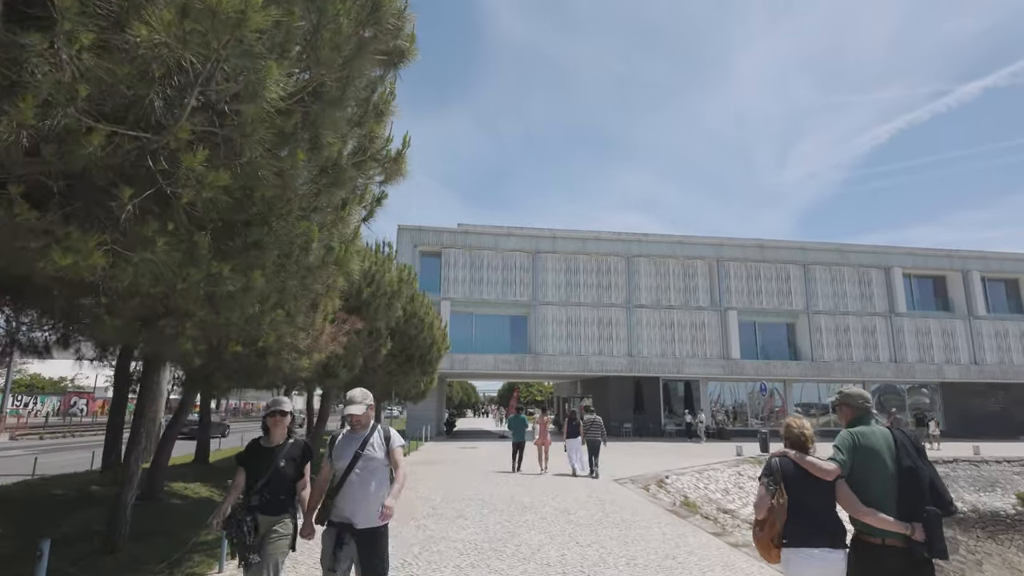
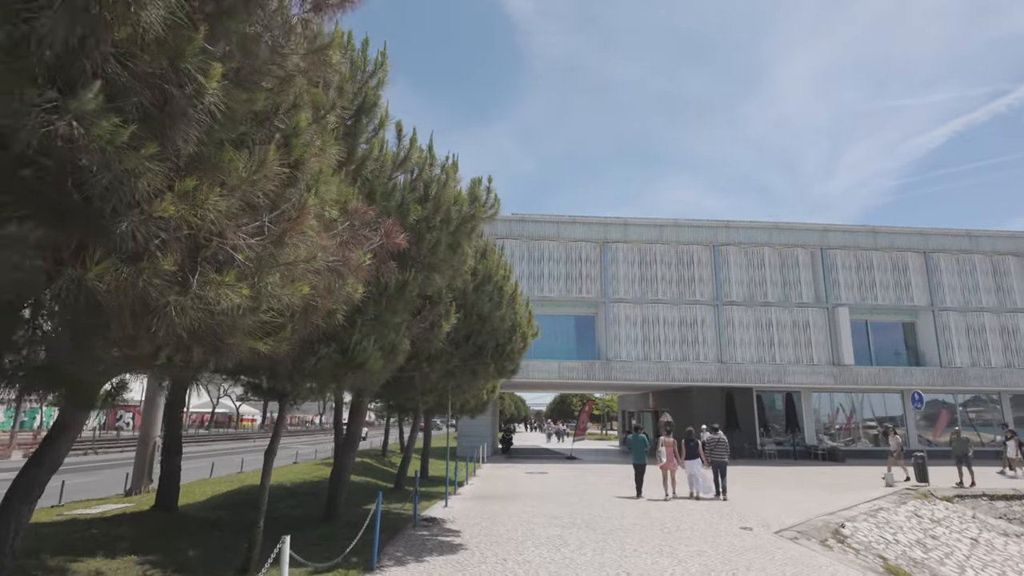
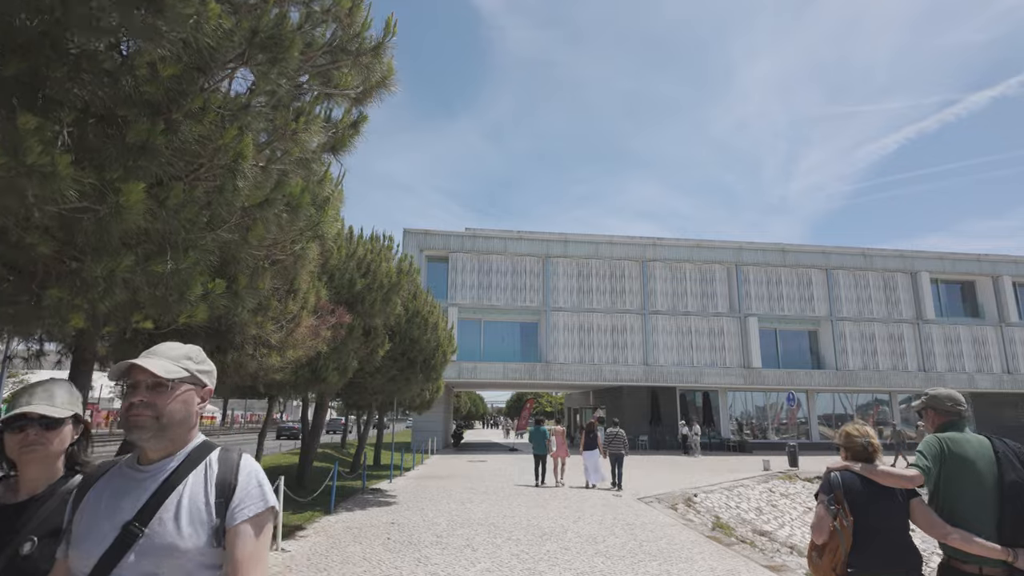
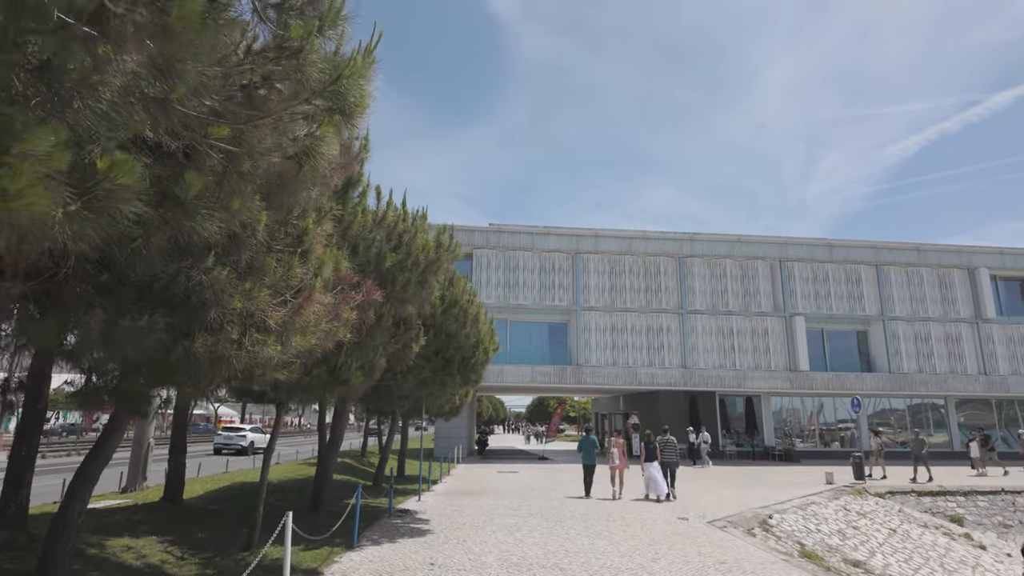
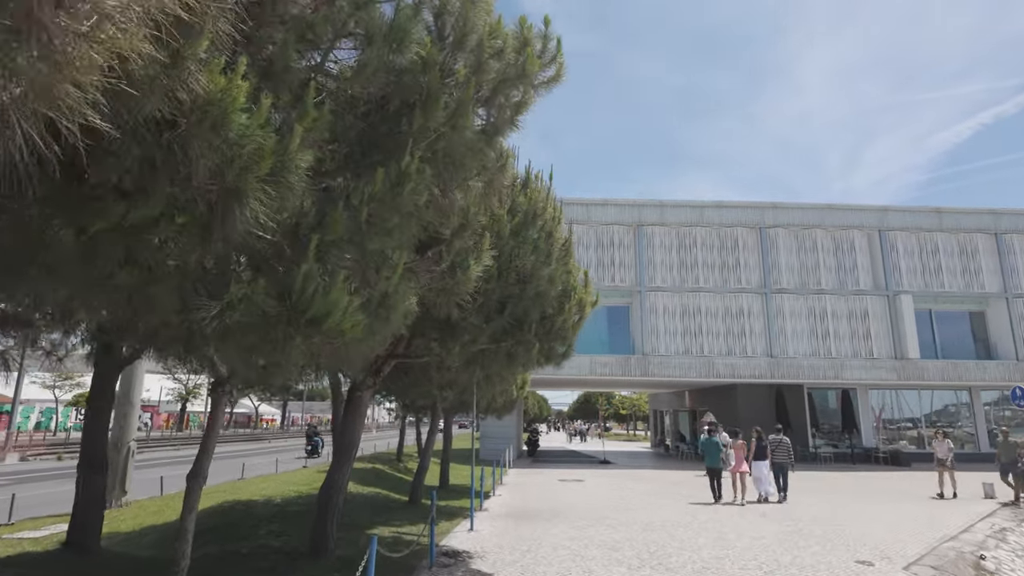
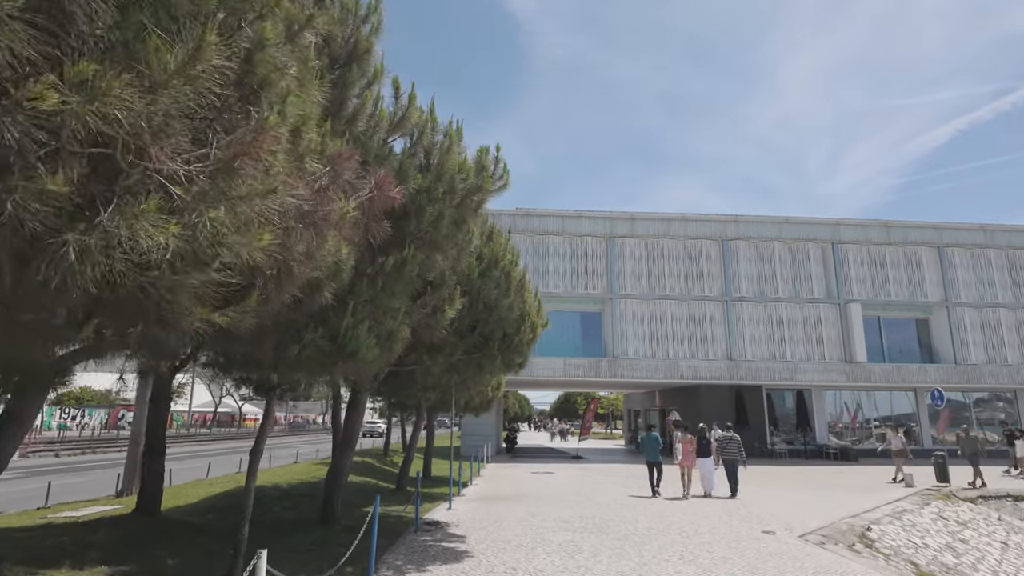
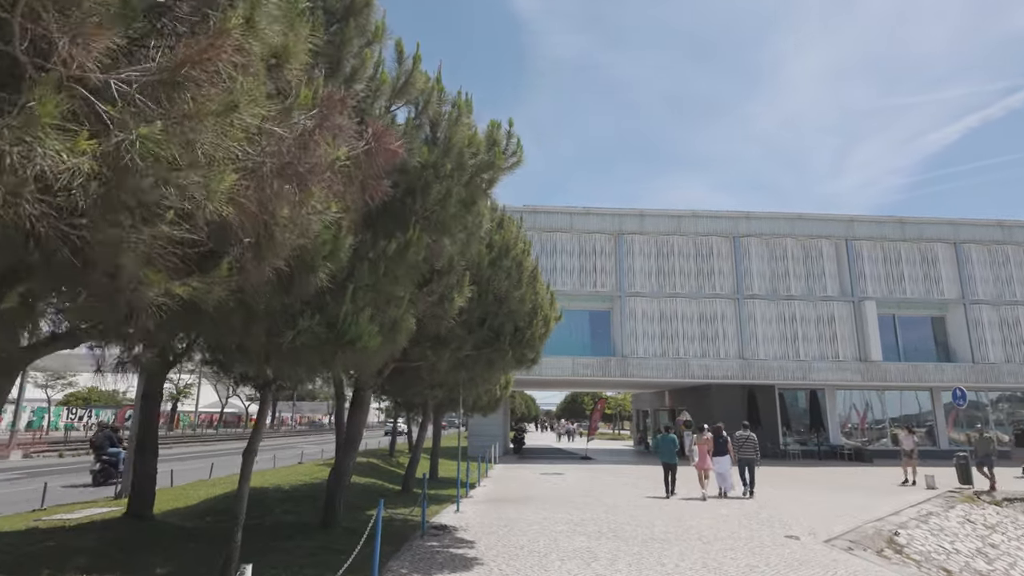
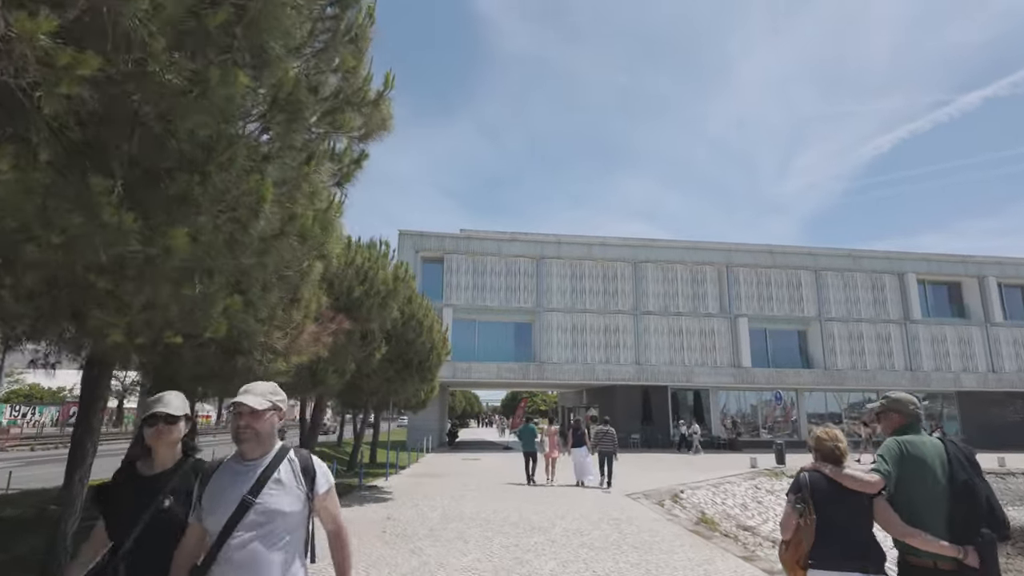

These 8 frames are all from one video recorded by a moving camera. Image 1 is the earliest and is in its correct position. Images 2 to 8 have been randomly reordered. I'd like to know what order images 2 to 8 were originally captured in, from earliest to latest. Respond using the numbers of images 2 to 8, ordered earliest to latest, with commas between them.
8, 3, 4, 2, 6, 7, 5
